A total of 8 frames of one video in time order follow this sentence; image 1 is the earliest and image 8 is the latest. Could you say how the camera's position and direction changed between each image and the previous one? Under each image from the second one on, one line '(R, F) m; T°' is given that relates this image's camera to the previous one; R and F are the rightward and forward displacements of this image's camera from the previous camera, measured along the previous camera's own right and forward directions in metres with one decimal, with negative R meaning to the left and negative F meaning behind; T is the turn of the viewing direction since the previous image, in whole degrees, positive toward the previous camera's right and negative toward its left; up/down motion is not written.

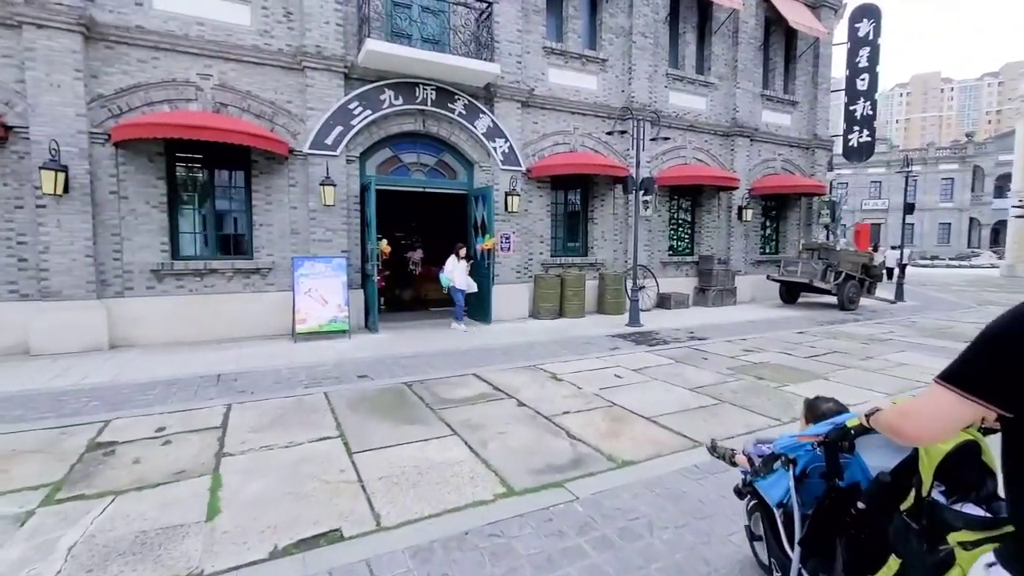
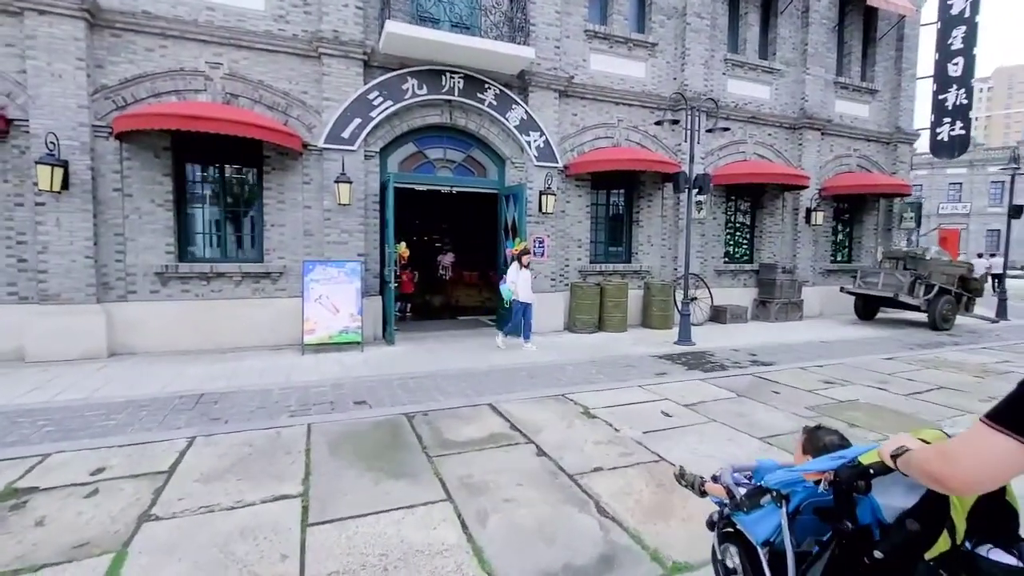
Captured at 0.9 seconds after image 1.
(+0.2, +1.1) m; -5°
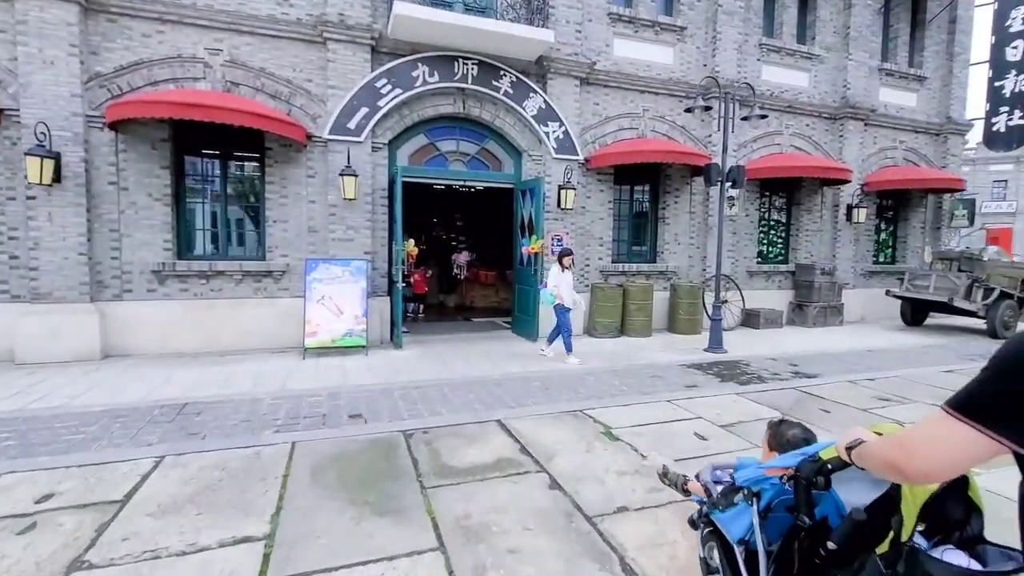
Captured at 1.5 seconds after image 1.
(+0.1, +0.6) m; -2°
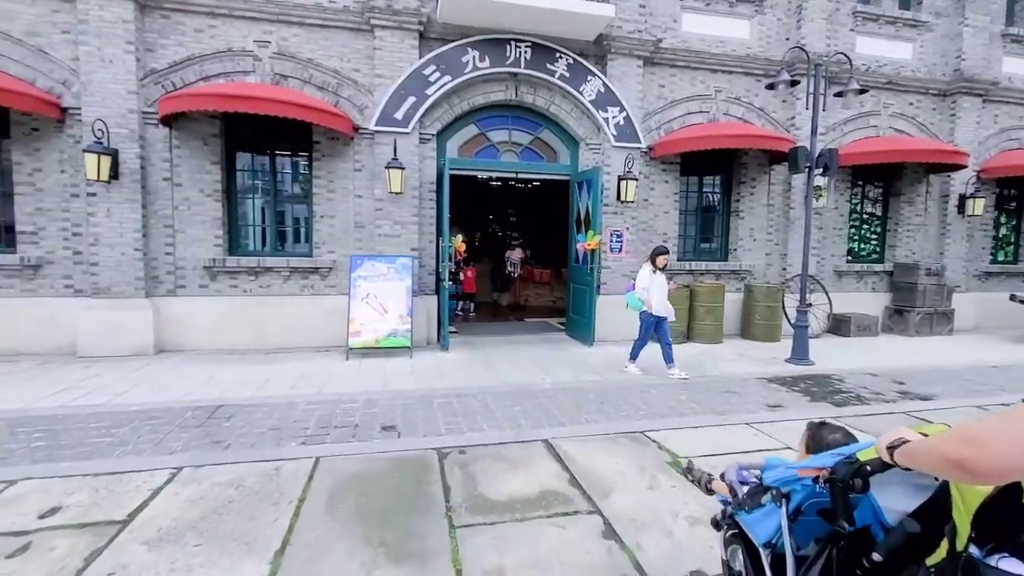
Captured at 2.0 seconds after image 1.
(+0.1, +0.6) m; -7°
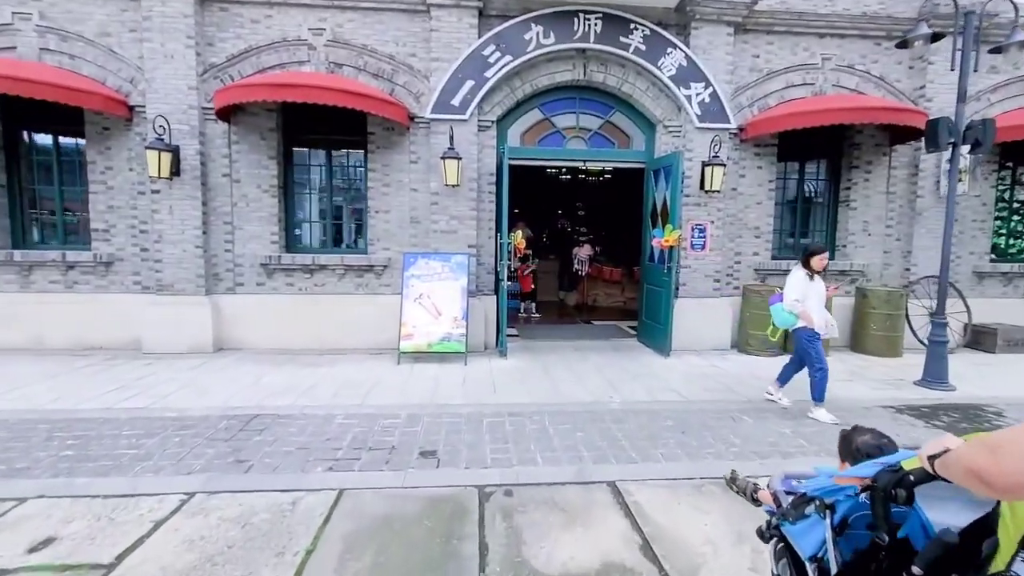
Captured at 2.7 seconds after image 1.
(+0.1, +0.8) m; -8°
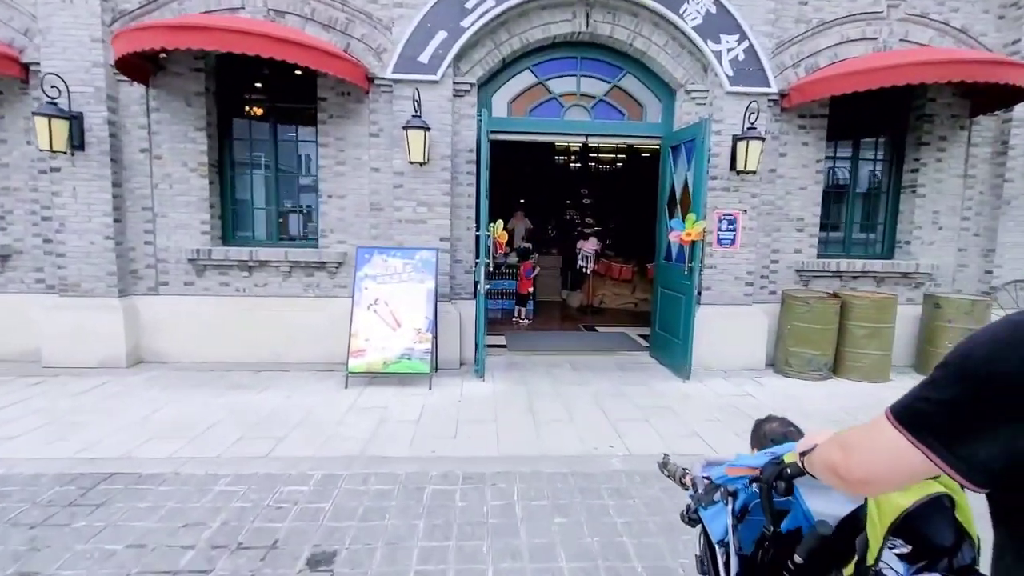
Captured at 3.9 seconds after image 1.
(+0.4, +1.5) m; -1°
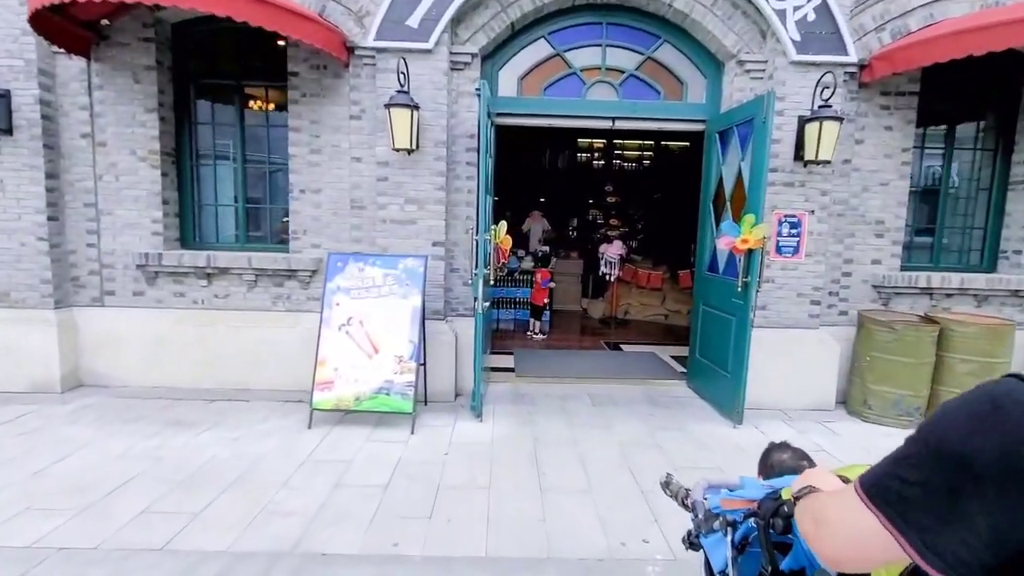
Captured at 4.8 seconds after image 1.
(+0.1, +1.2) m; -2°
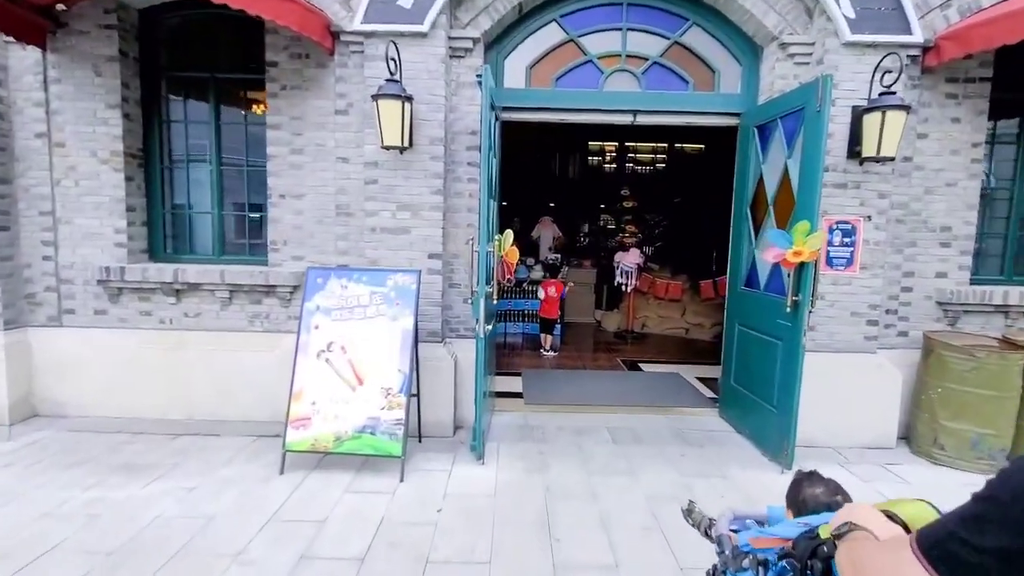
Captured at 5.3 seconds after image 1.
(0.0, +0.7) m; -1°
